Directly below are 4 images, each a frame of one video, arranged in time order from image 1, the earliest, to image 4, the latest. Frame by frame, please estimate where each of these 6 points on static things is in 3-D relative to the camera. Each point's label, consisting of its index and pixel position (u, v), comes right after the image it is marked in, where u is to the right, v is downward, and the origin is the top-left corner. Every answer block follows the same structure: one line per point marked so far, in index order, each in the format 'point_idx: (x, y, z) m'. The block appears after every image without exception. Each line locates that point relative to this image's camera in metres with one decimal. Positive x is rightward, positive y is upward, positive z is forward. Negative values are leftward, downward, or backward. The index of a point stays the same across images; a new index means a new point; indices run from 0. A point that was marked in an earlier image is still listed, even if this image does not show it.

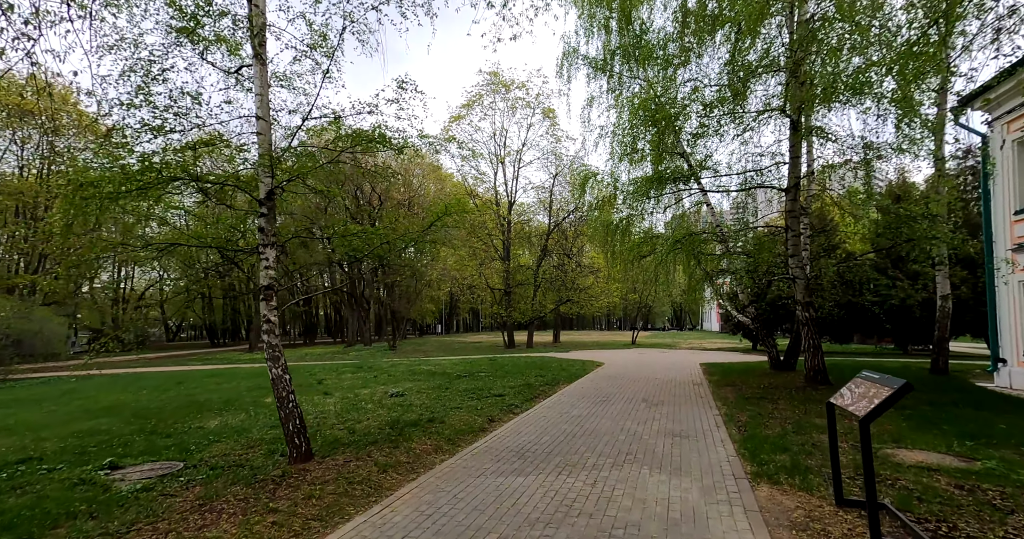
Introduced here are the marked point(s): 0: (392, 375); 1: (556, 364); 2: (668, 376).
0: (-3.4, -2.9, +14.8) m
1: (+1.5, -3.2, +18.2) m
2: (+4.2, -2.9, +14.6) m
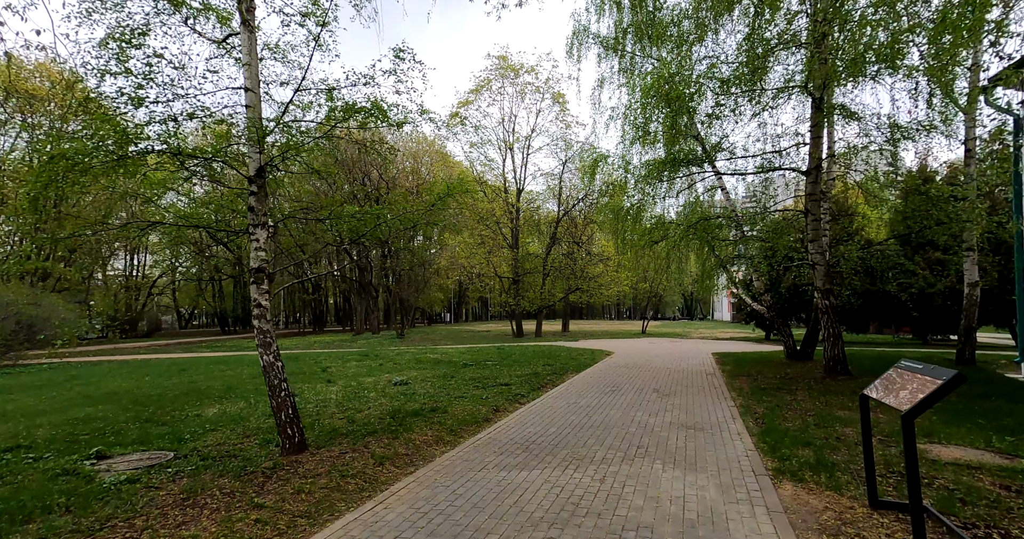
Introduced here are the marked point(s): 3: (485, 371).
0: (-3.2, -2.6, +14.6) m
1: (+1.7, -2.8, +17.9) m
2: (+4.4, -2.6, +14.2) m
3: (-0.6, -2.4, +12.4) m
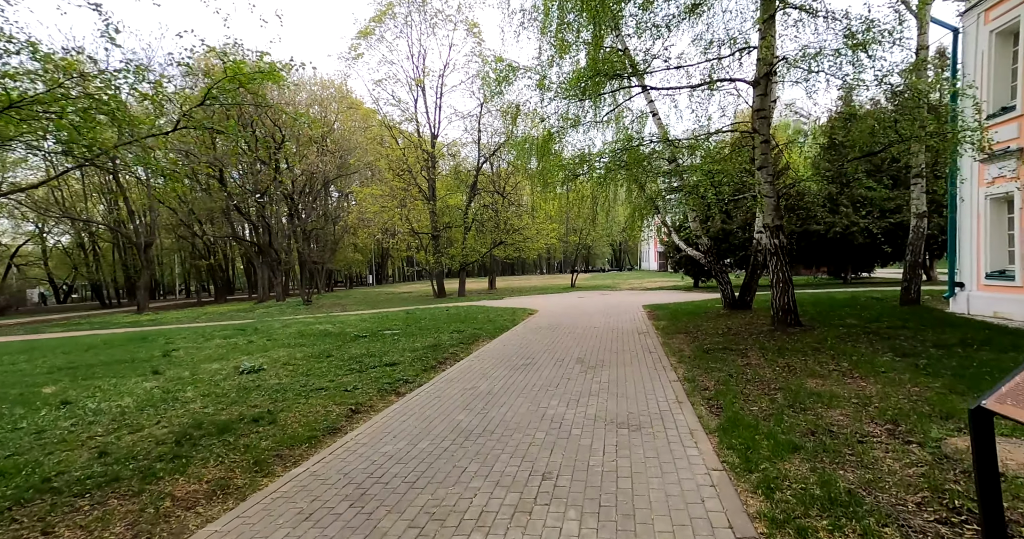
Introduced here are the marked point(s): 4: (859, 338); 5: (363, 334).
0: (-5.3, -1.5, +12.0) m
1: (-0.9, -1.3, +15.8) m
2: (+2.2, -1.3, +12.5) m
3: (-2.6, -1.4, +10.1) m
4: (+4.9, -1.0, +7.6) m
5: (-3.4, -1.4, +12.1) m
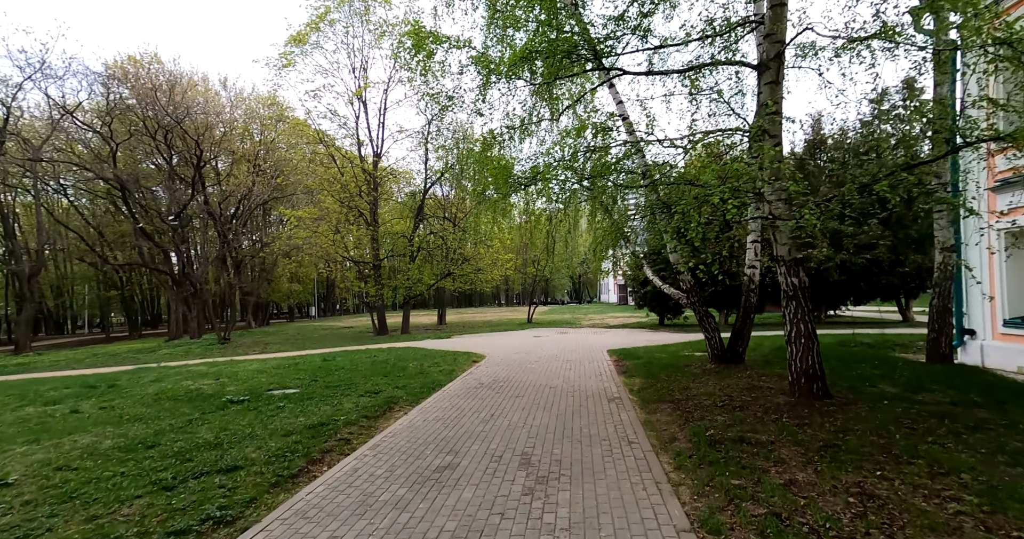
0: (-6.5, -2.2, +8.7) m
1: (-2.4, -2.2, +12.9) m
2: (+1.0, -2.0, +9.9) m
3: (-3.6, -2.0, +7.1) m
4: (+4.1, -1.5, +5.2) m
5: (-4.5, -2.1, +9.0) m
